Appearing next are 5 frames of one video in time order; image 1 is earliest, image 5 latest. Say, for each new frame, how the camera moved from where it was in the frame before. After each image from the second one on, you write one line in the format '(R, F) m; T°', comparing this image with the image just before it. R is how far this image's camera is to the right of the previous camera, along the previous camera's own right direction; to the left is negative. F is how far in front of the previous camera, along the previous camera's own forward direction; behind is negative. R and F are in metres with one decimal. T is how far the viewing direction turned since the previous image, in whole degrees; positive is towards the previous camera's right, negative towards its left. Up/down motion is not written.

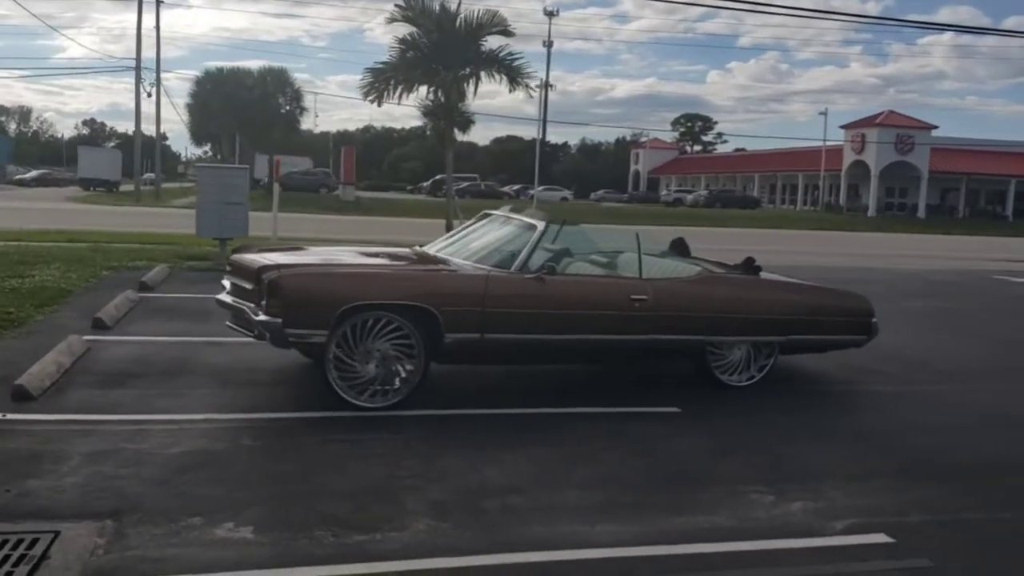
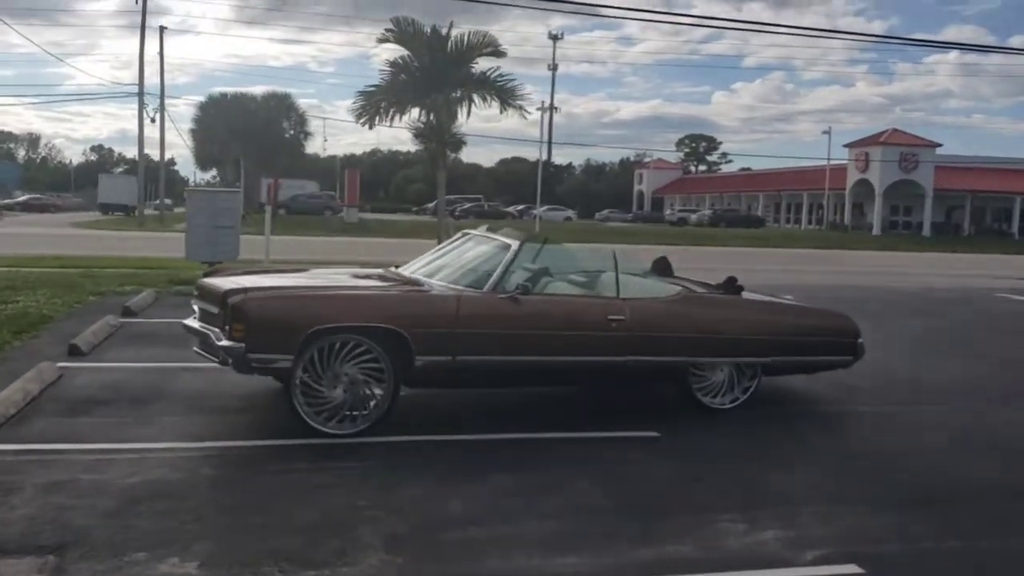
(+0.2, +0.2) m; 0°
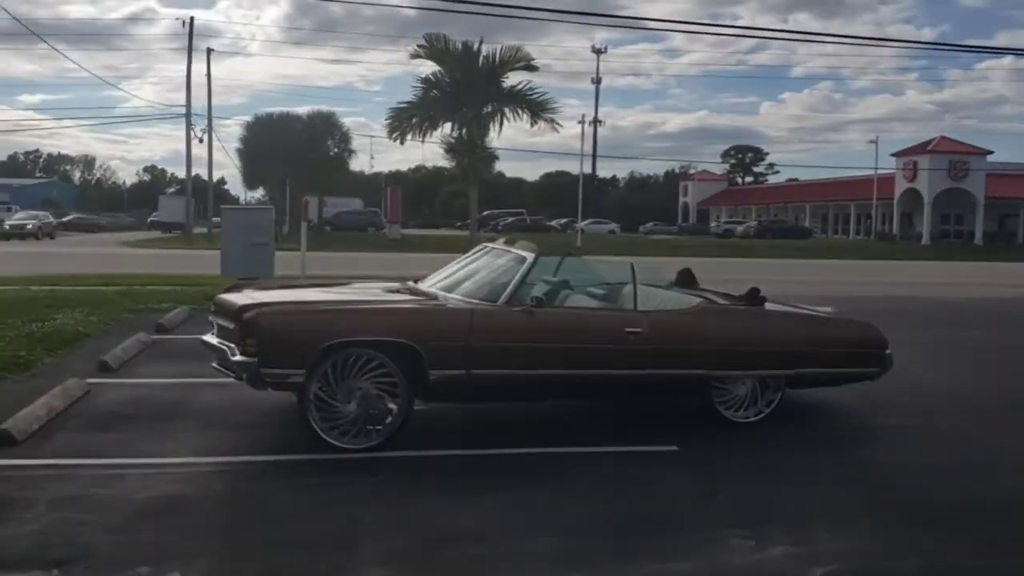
(+0.2, 0.0) m; -3°
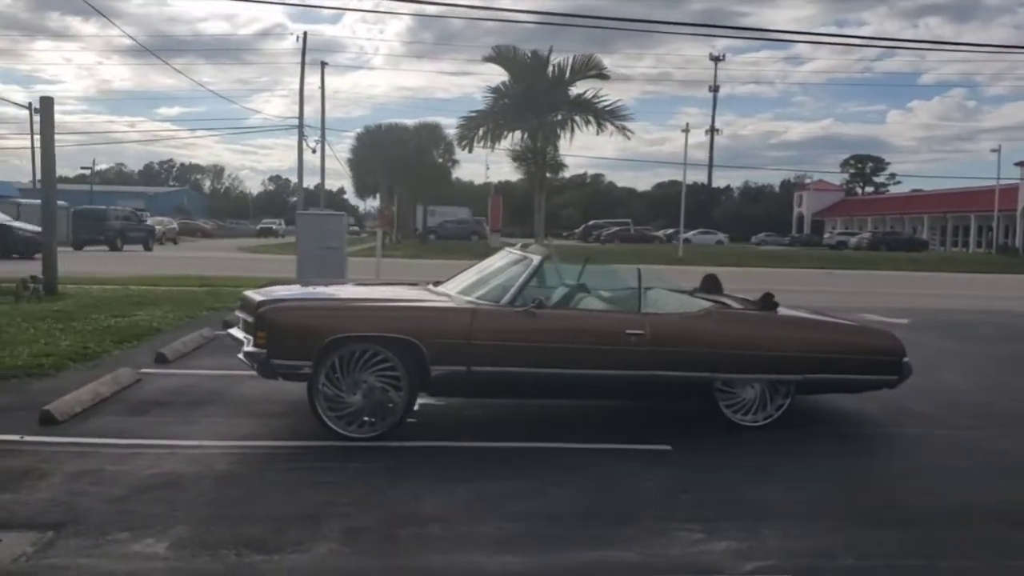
(+0.8, -0.3) m; -6°
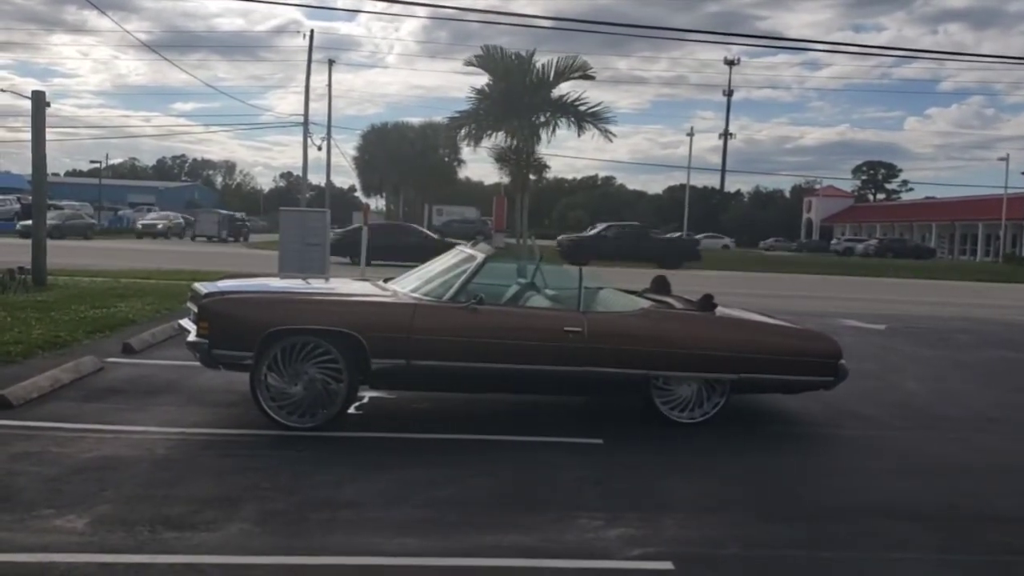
(+0.6, -0.2) m; -1°
